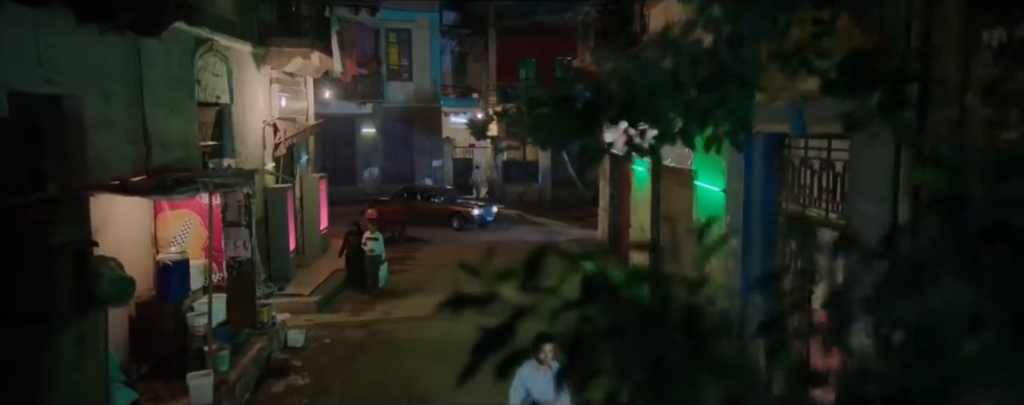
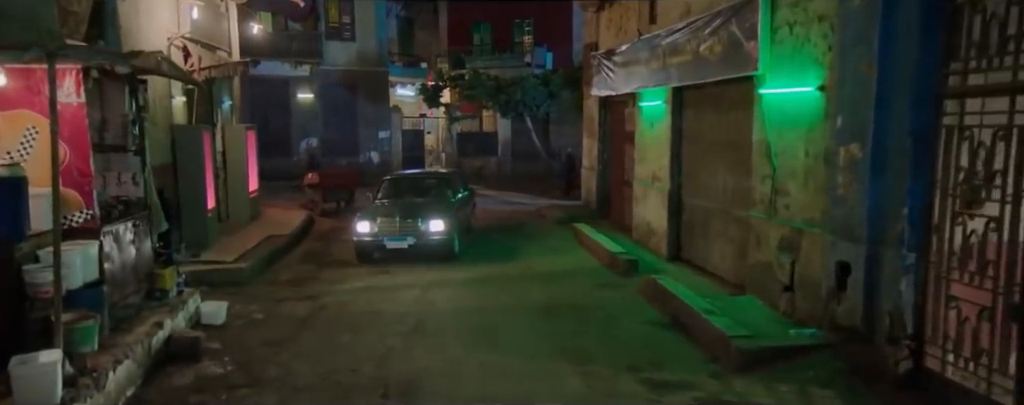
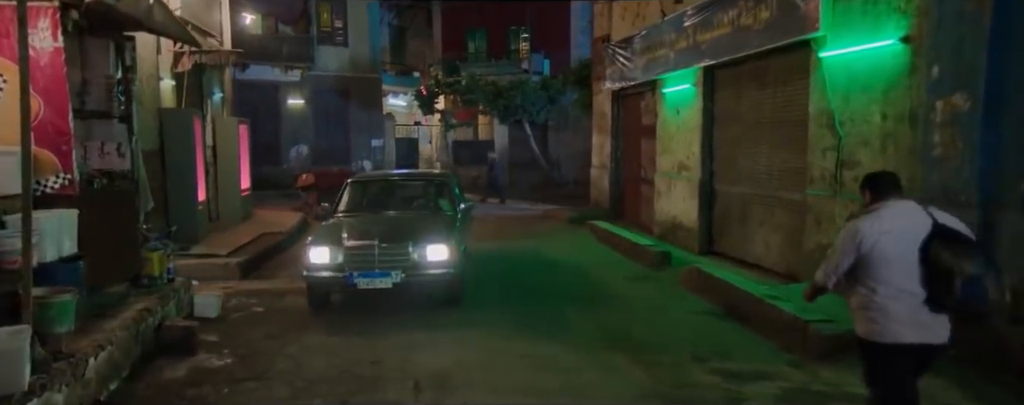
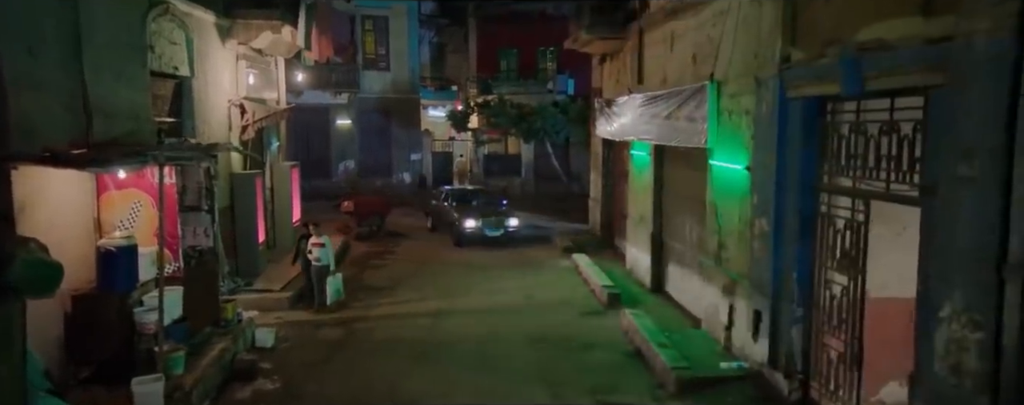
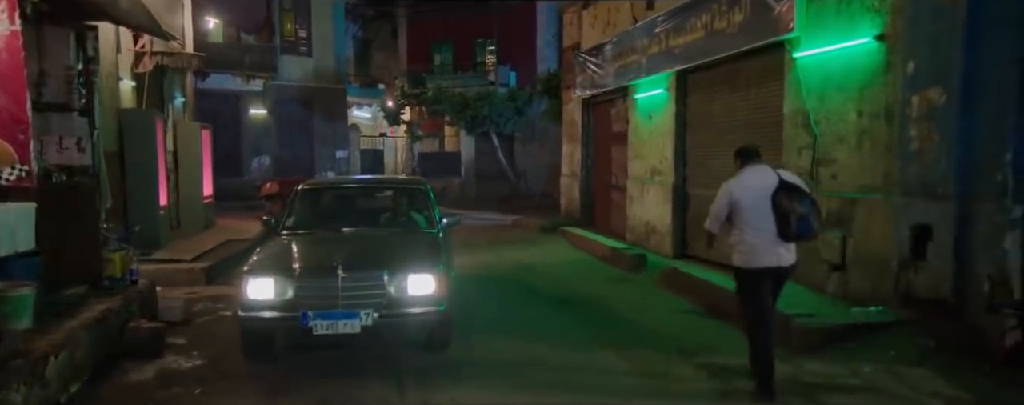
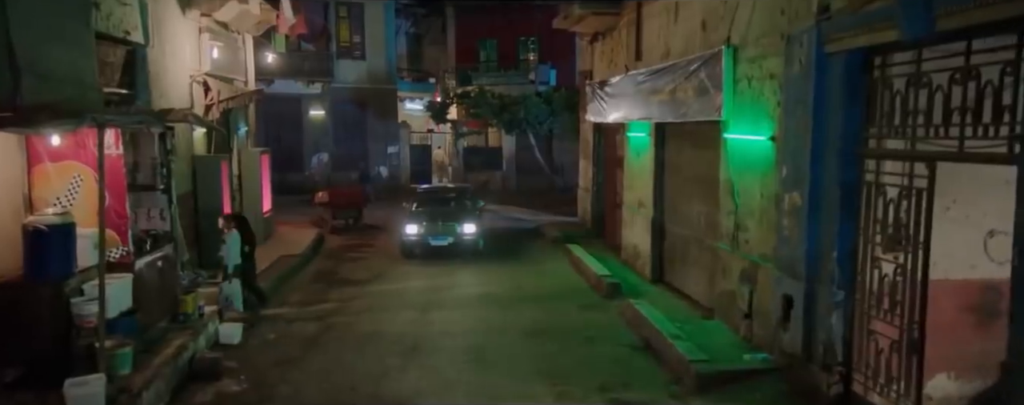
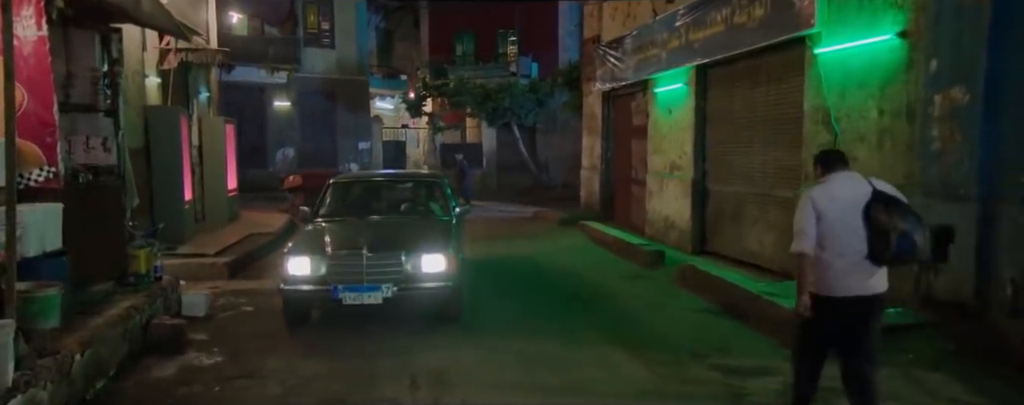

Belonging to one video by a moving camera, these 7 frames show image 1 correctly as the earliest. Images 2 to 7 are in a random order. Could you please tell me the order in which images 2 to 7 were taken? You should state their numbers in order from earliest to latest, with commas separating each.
4, 6, 2, 3, 7, 5
